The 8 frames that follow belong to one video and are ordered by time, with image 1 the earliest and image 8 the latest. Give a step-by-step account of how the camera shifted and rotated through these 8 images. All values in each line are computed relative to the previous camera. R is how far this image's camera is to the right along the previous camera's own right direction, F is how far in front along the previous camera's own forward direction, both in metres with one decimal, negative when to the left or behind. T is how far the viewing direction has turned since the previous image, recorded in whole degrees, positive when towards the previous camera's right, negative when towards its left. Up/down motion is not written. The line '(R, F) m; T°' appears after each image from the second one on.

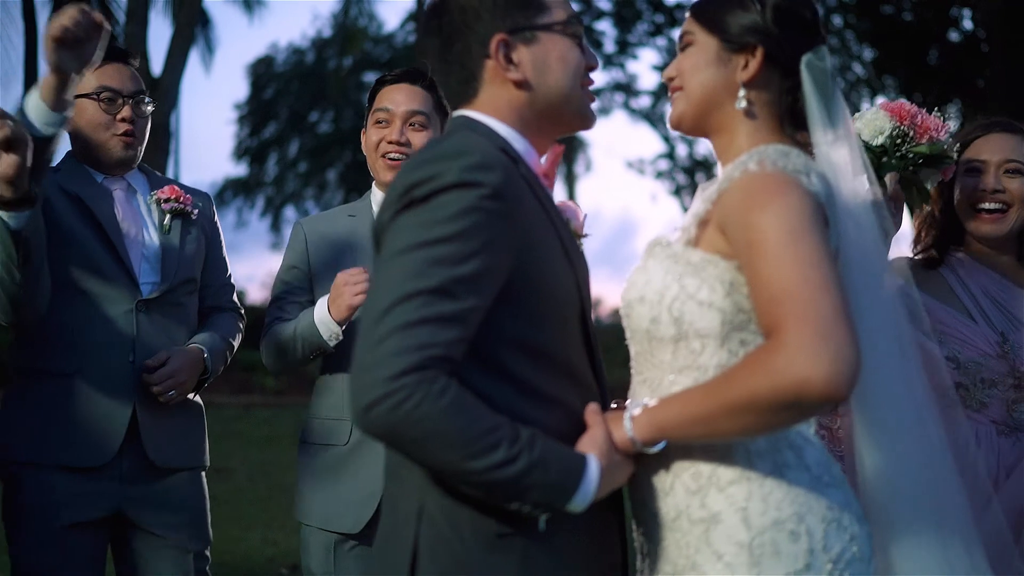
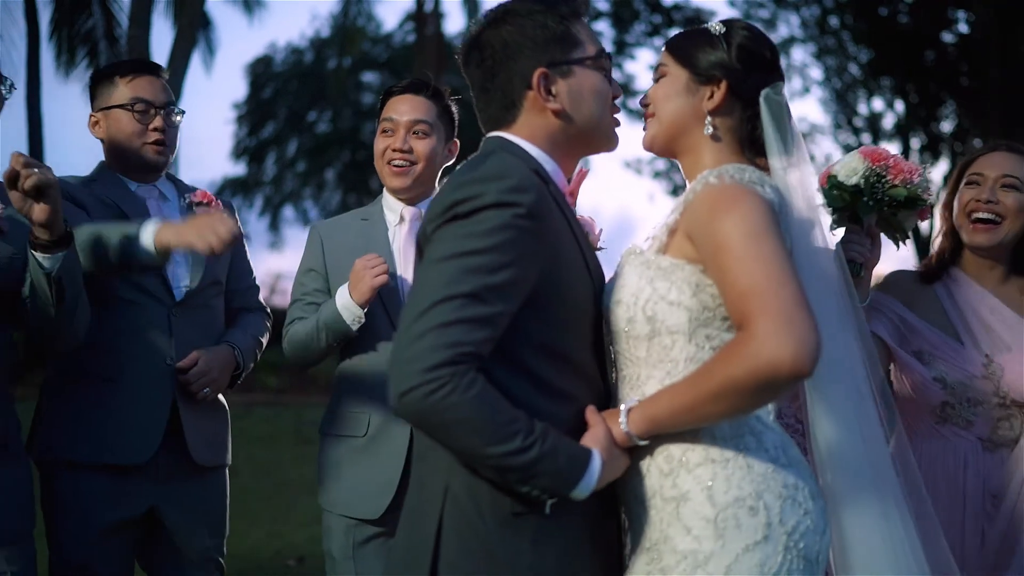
(0.0, -0.2) m; 0°
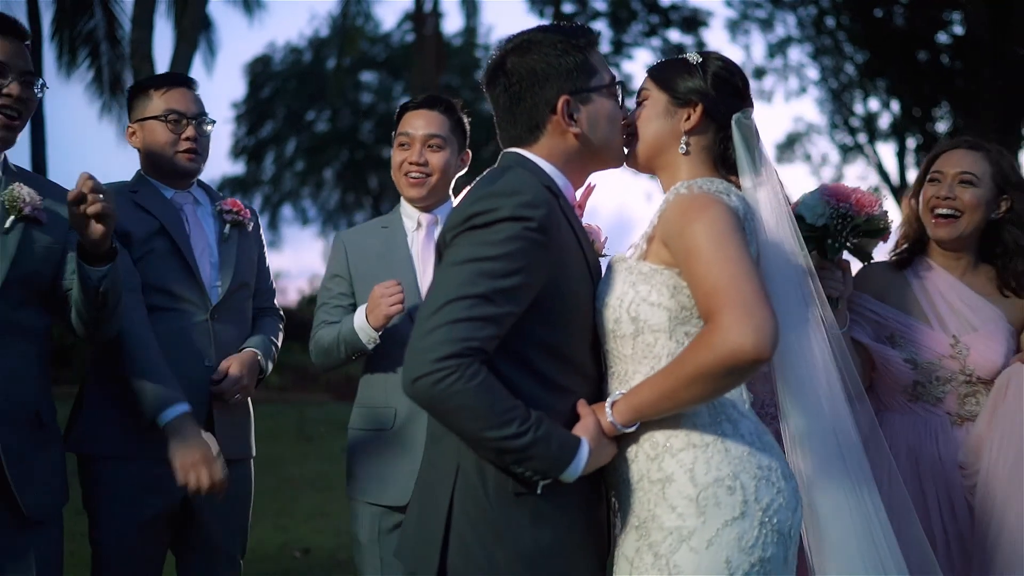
(0.0, -0.2) m; 0°
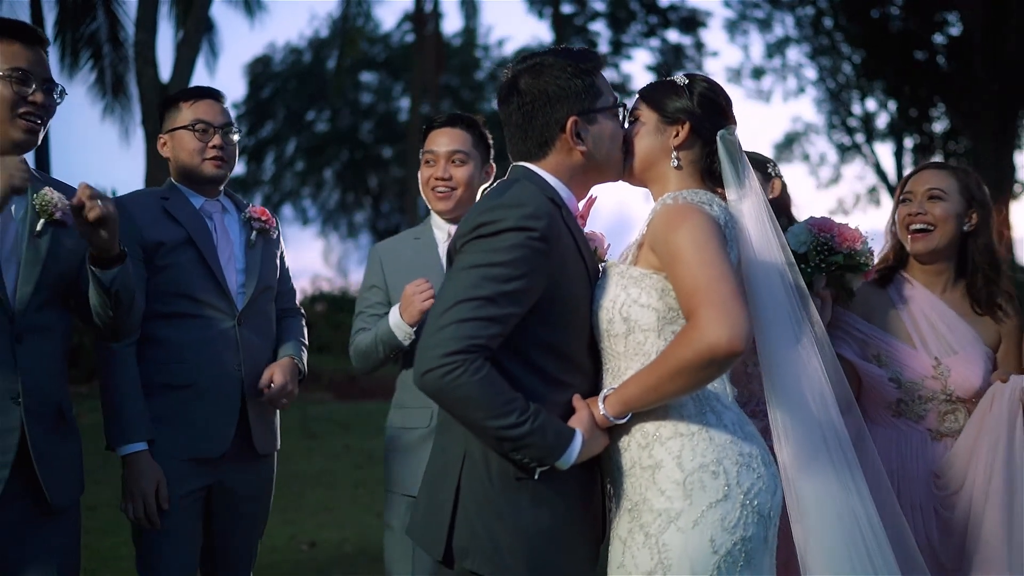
(0.0, -0.2) m; 0°
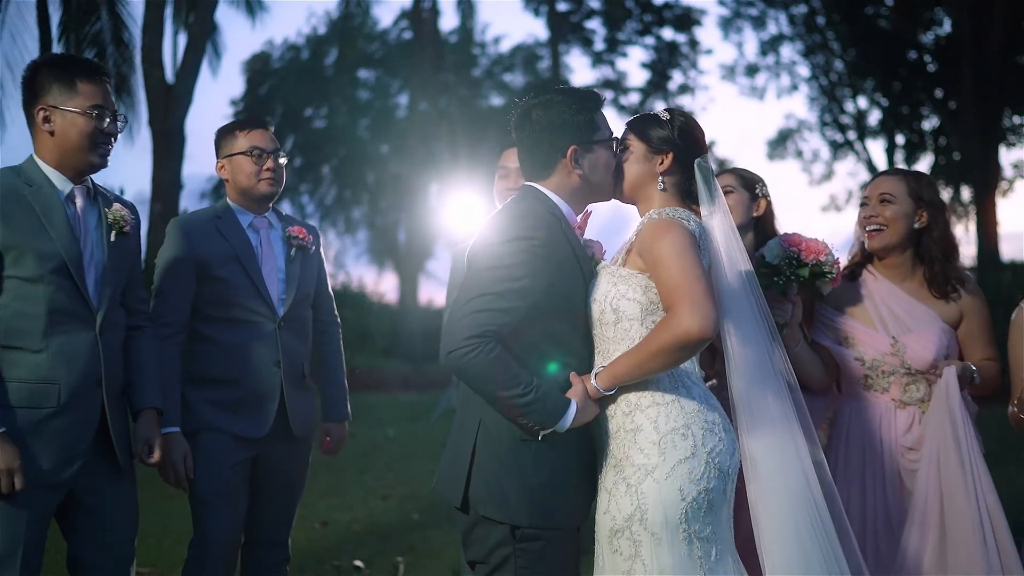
(0.0, -0.5) m; 0°
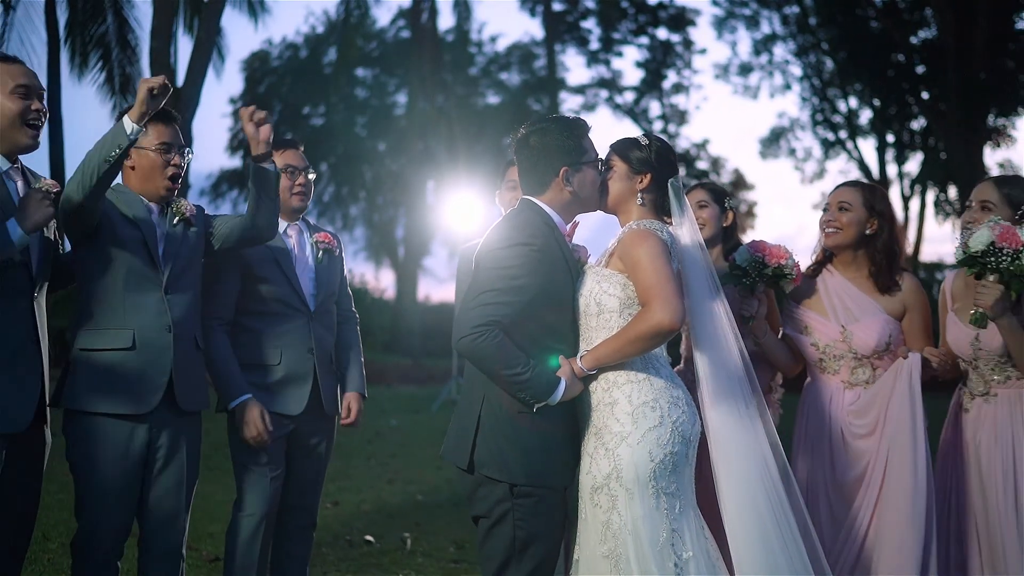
(0.0, -0.6) m; 0°
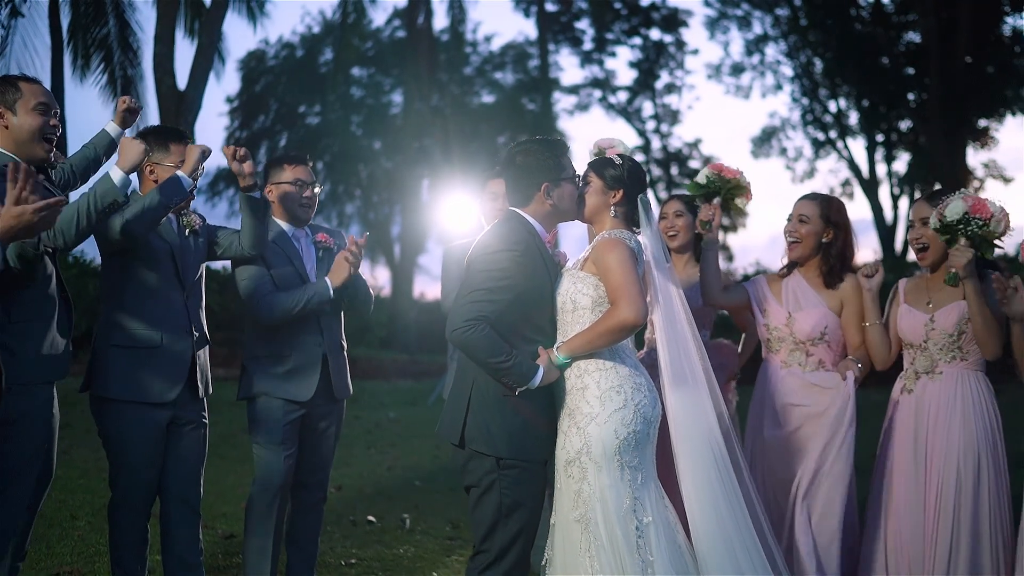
(0.0, -0.6) m; 0°
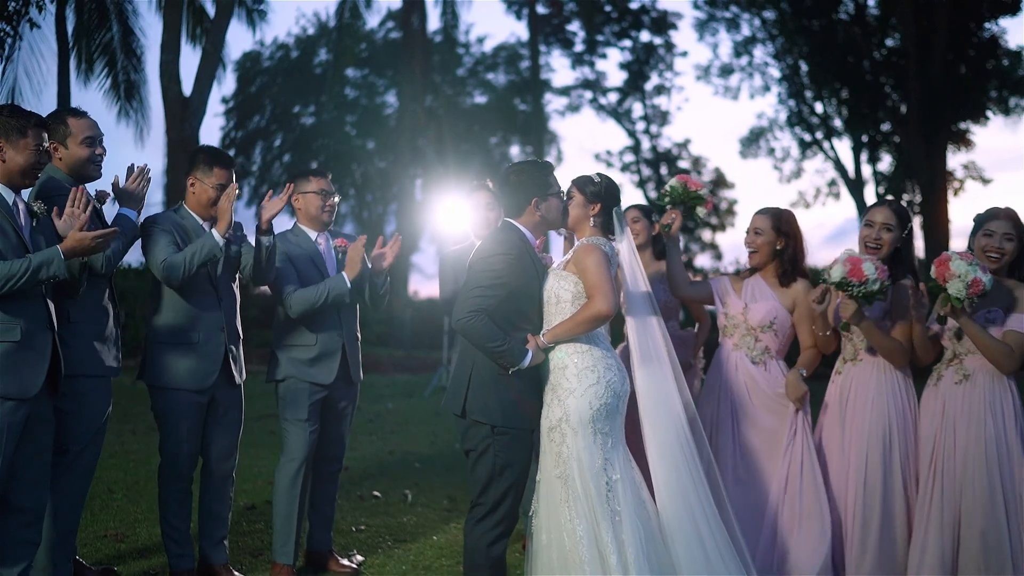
(0.0, -0.8) m; 0°
